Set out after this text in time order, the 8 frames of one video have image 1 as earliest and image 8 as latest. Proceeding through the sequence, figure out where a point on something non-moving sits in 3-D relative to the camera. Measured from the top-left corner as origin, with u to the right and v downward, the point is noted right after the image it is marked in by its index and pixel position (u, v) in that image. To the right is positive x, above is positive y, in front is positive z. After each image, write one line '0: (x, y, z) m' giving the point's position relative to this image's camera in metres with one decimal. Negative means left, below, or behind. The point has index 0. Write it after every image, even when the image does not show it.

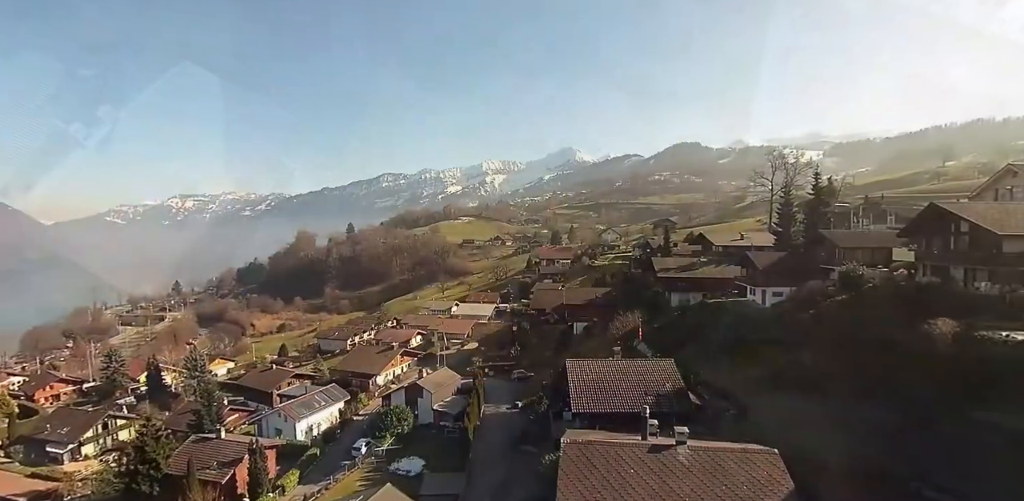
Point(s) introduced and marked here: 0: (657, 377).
0: (+5.2, -4.9, +18.3) m
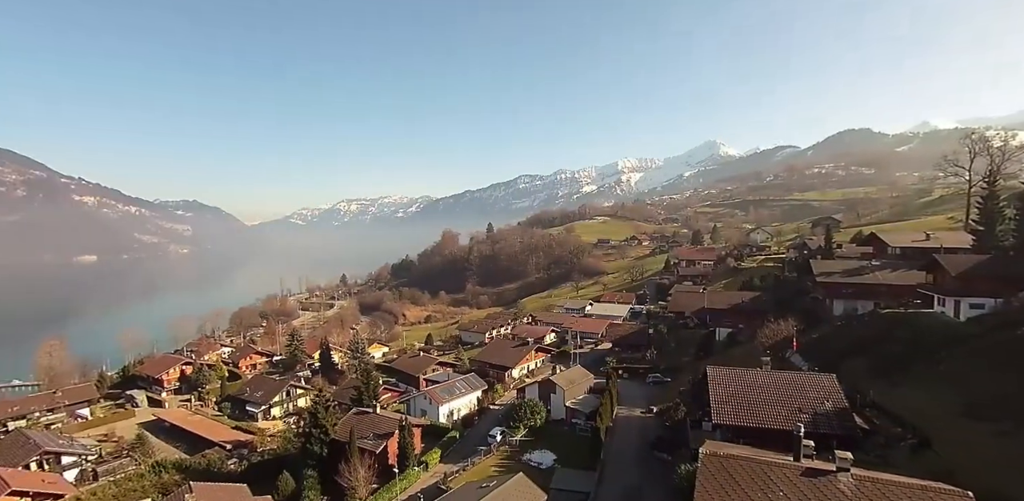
0: (+10.0, -4.8, +16.5) m
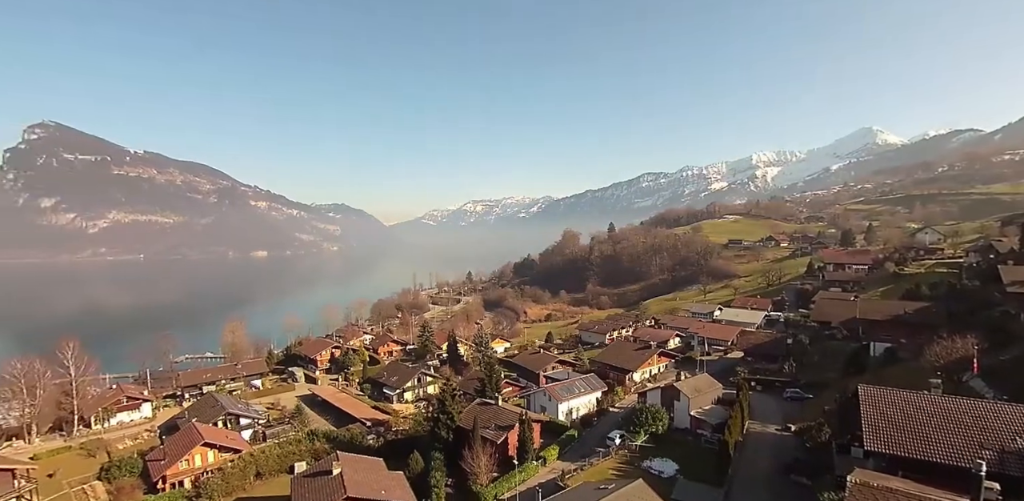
0: (+13.7, -4.7, +13.9) m
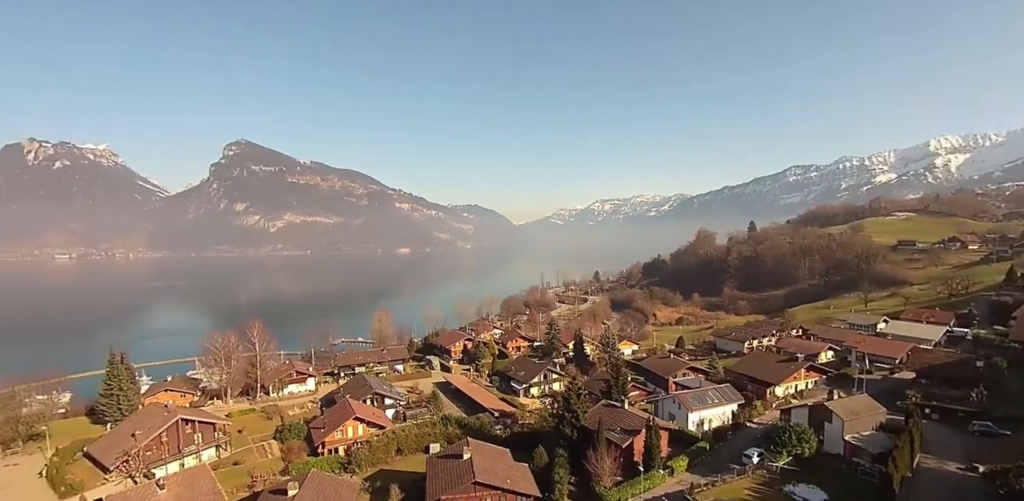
0: (+17.0, -4.7, +10.4) m
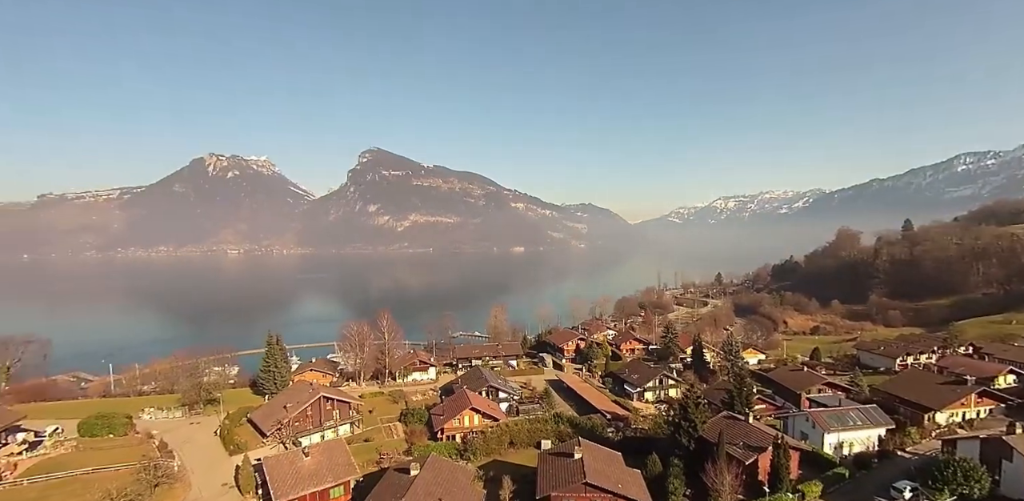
0: (+19.0, -4.9, +6.7) m
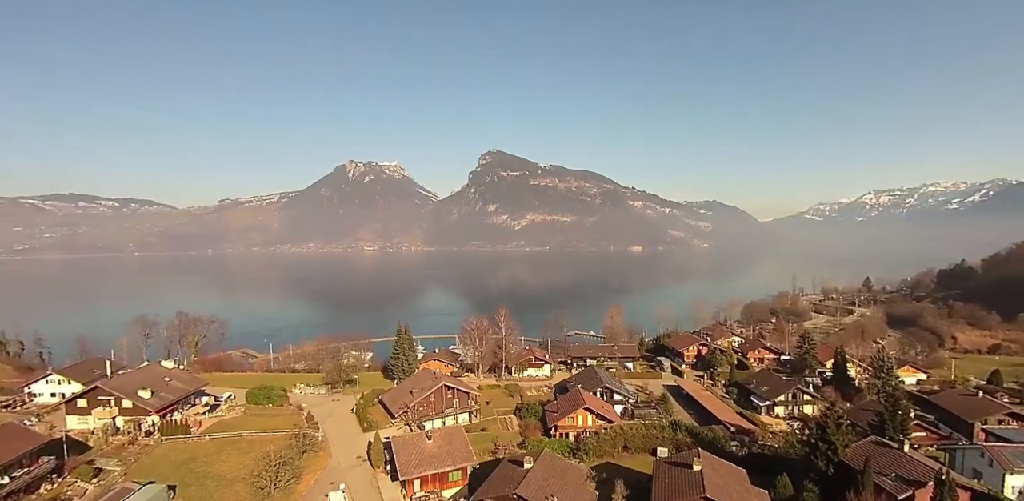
0: (+19.7, -5.1, +2.2) m
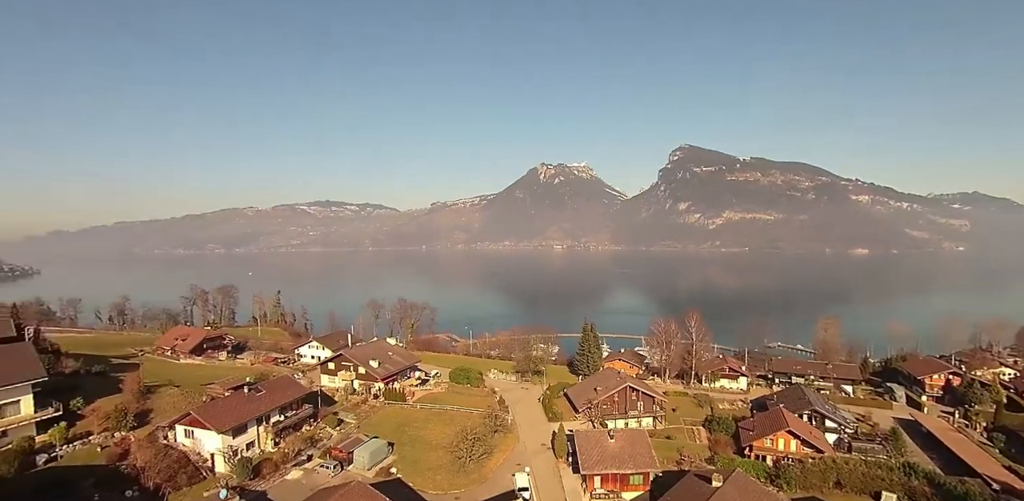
0: (+18.0, -5.4, -5.0) m
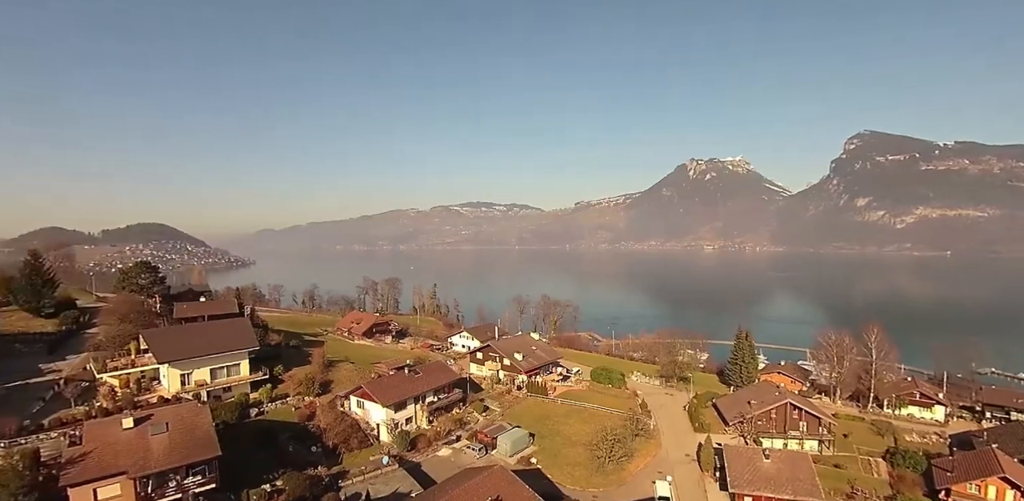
0: (+15.0, -5.7, -9.5) m
